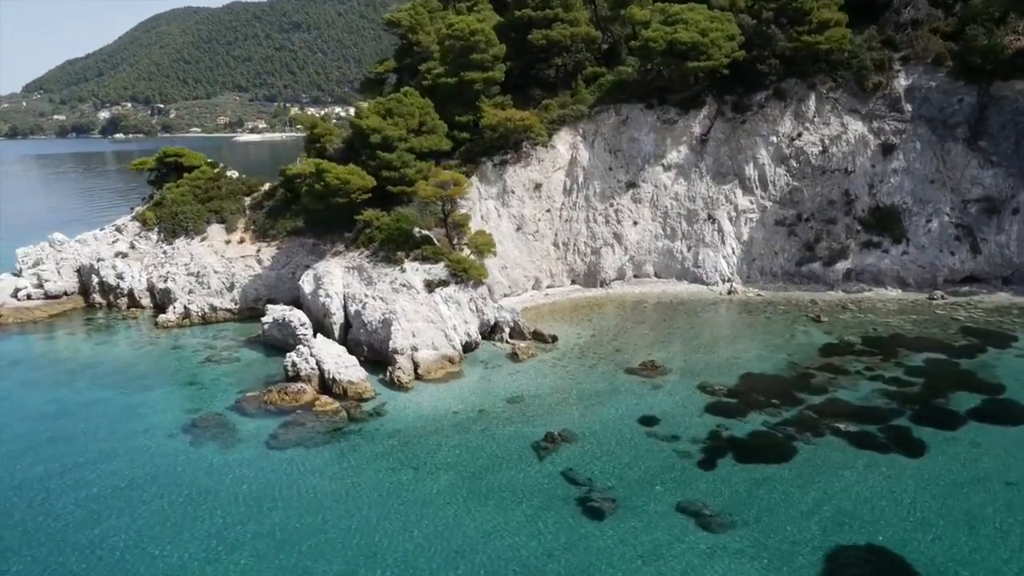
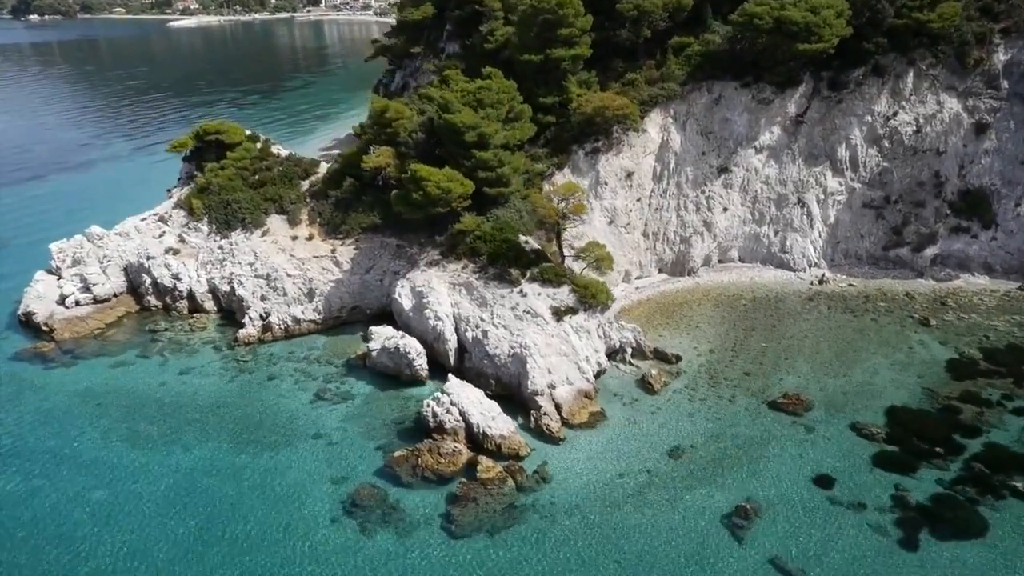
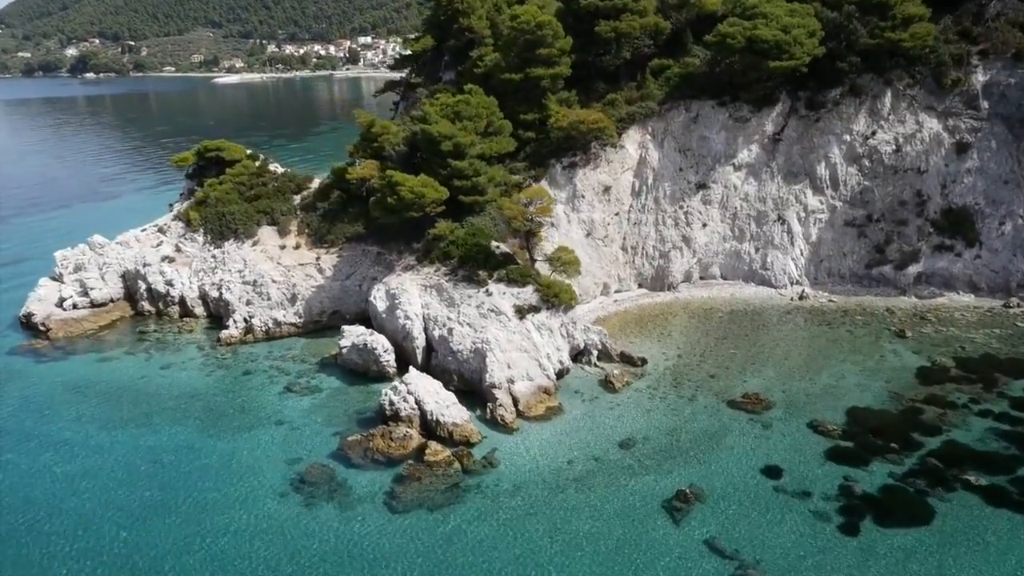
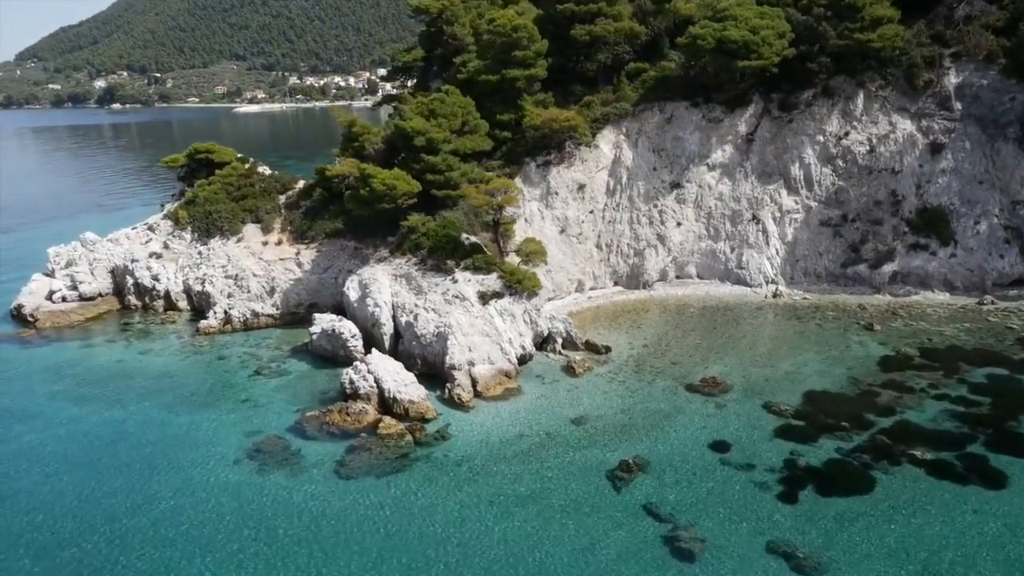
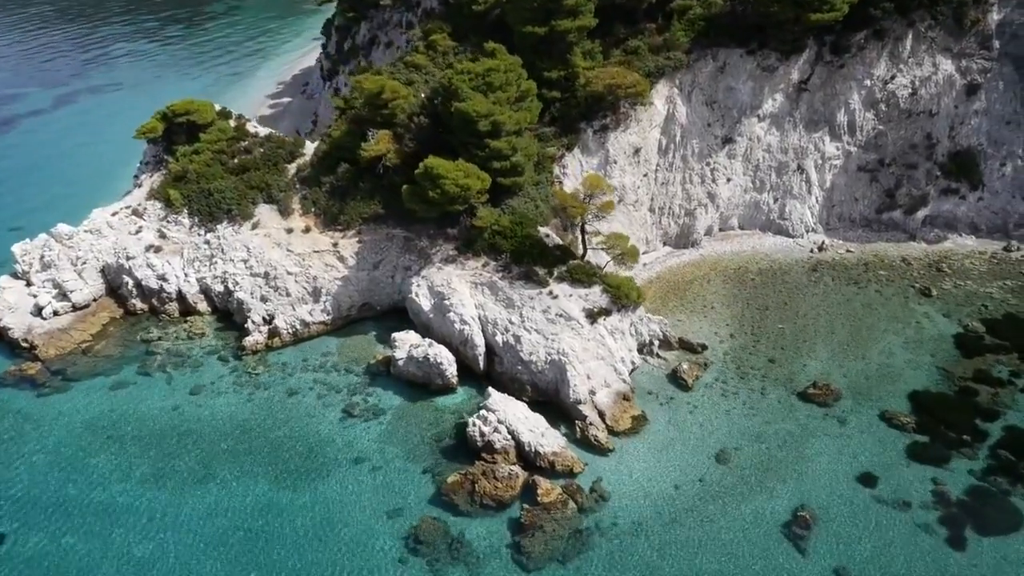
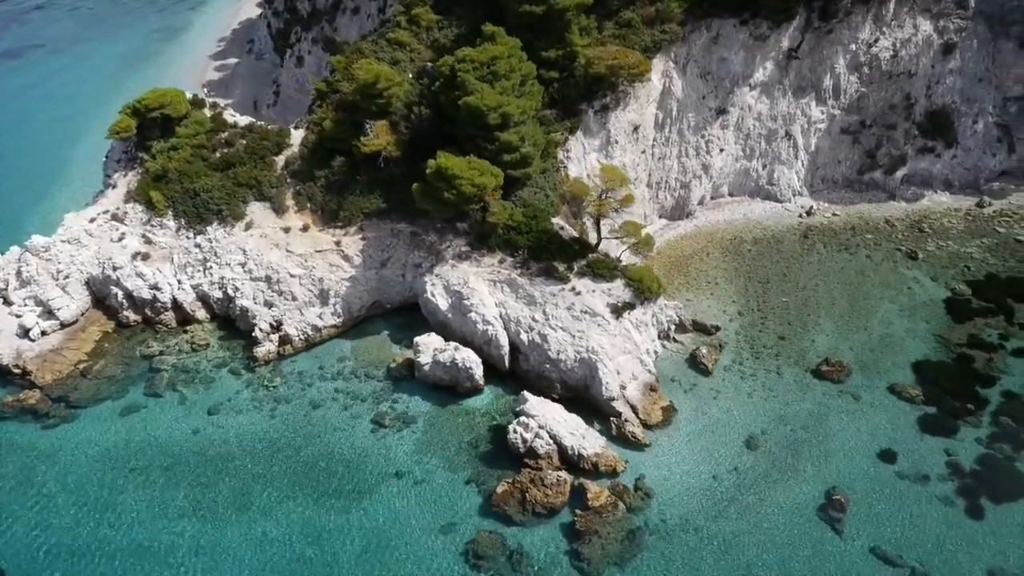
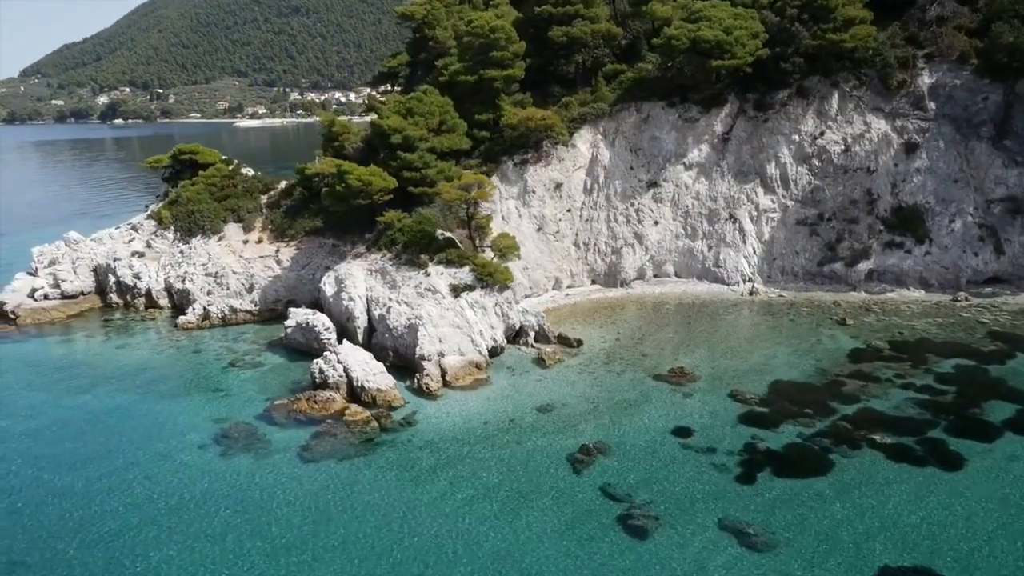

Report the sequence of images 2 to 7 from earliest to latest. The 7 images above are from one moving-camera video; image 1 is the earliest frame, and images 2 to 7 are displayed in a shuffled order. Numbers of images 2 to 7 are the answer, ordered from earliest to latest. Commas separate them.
7, 4, 3, 2, 5, 6
